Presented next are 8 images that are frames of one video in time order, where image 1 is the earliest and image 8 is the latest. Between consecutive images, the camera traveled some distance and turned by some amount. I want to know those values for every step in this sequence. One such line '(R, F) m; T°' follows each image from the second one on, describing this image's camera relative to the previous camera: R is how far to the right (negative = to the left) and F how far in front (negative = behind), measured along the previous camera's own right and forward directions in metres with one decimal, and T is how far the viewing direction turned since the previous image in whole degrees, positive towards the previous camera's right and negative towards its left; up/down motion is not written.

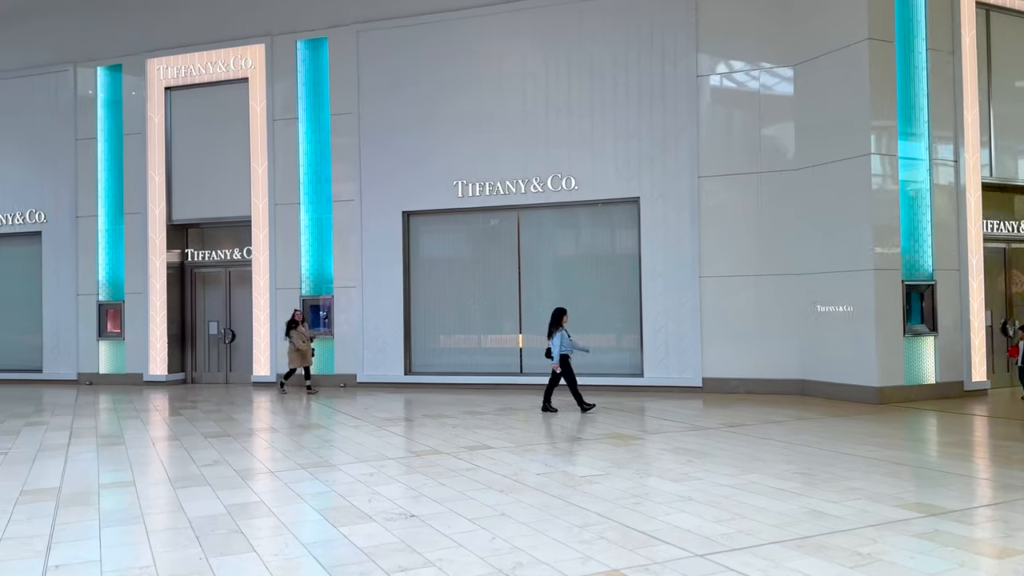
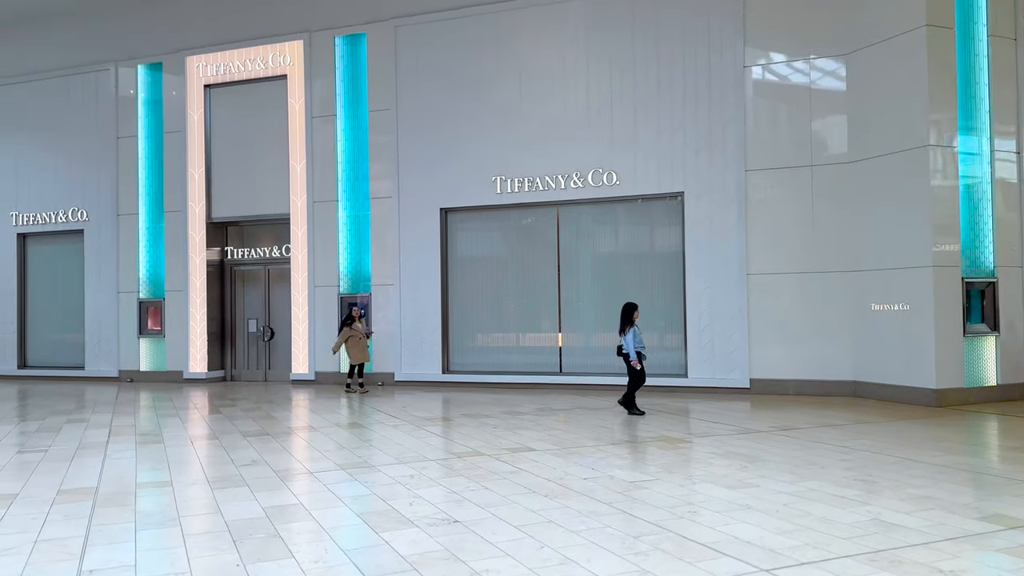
(-0.1, +0.2) m; -3°
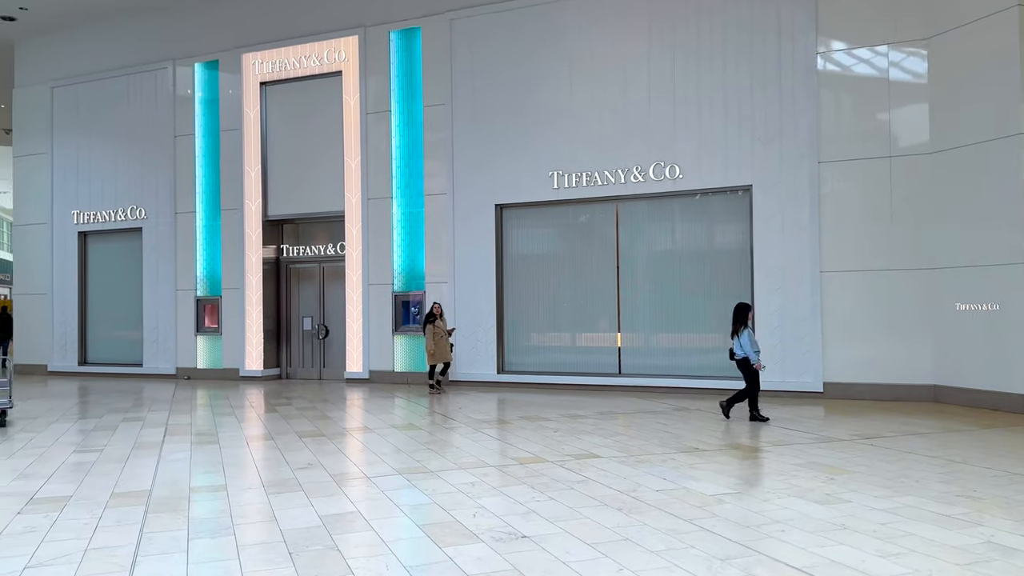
(-0.1, +0.4) m; -4°
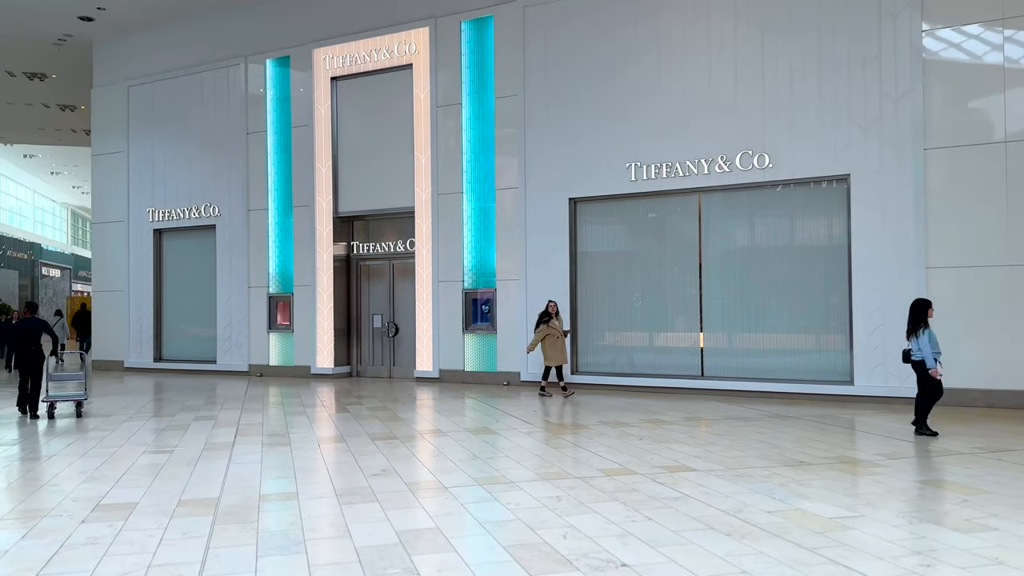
(-0.2, +0.5) m; -5°
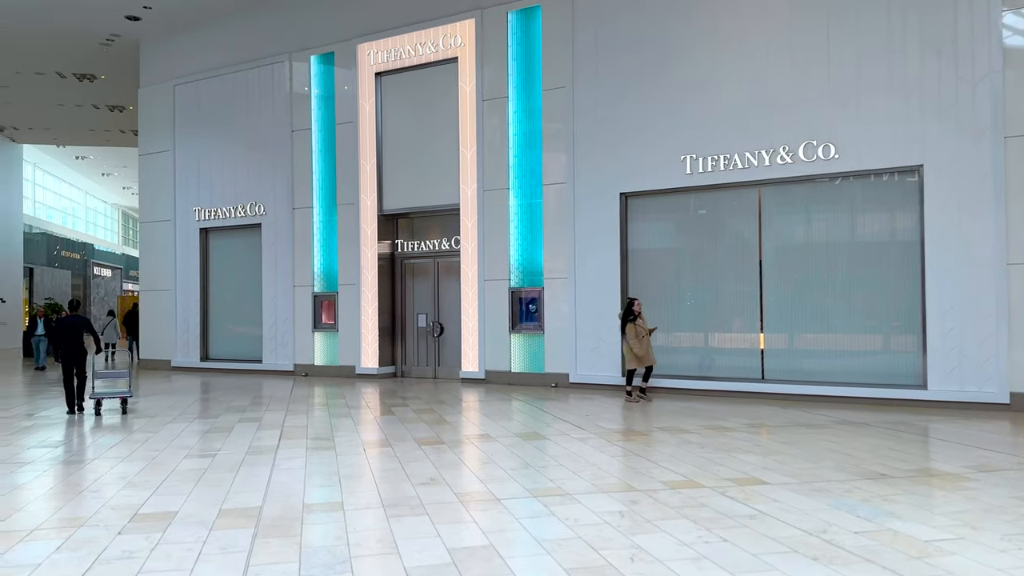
(-0.1, +0.4) m; -3°
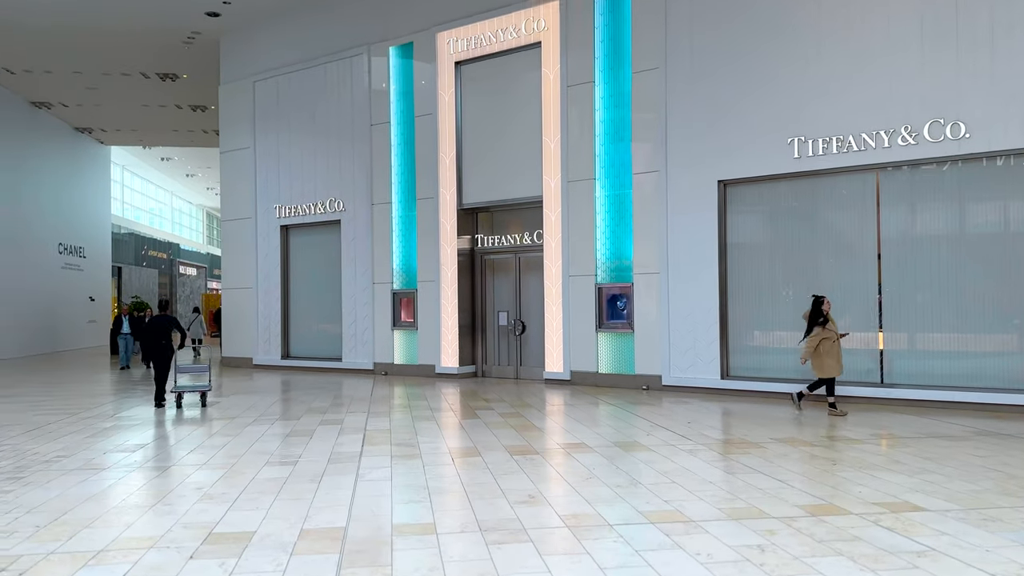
(-0.3, +0.7) m; -5°
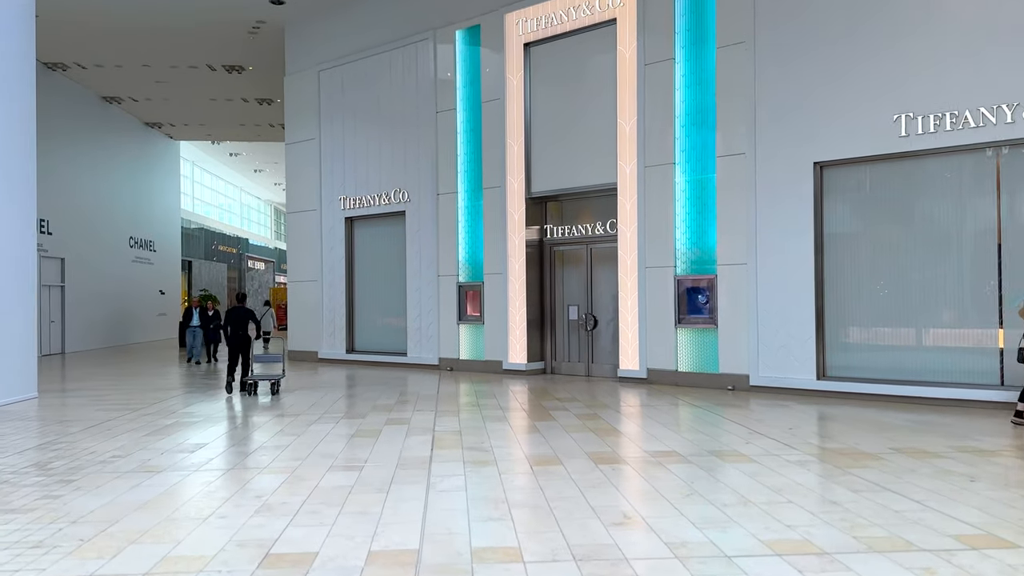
(-0.2, +0.7) m; -4°
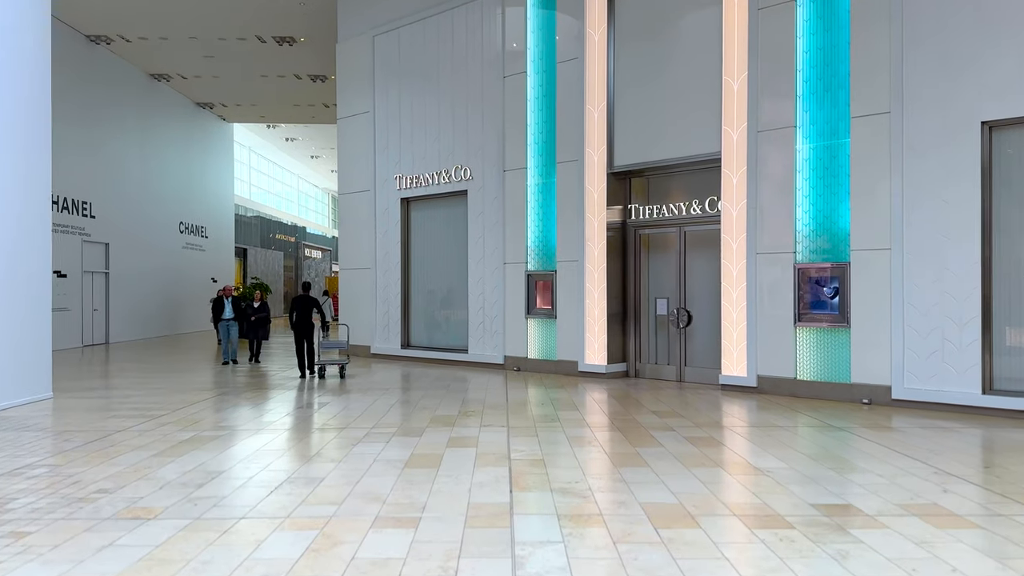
(-0.3, +1.8) m; -4°
